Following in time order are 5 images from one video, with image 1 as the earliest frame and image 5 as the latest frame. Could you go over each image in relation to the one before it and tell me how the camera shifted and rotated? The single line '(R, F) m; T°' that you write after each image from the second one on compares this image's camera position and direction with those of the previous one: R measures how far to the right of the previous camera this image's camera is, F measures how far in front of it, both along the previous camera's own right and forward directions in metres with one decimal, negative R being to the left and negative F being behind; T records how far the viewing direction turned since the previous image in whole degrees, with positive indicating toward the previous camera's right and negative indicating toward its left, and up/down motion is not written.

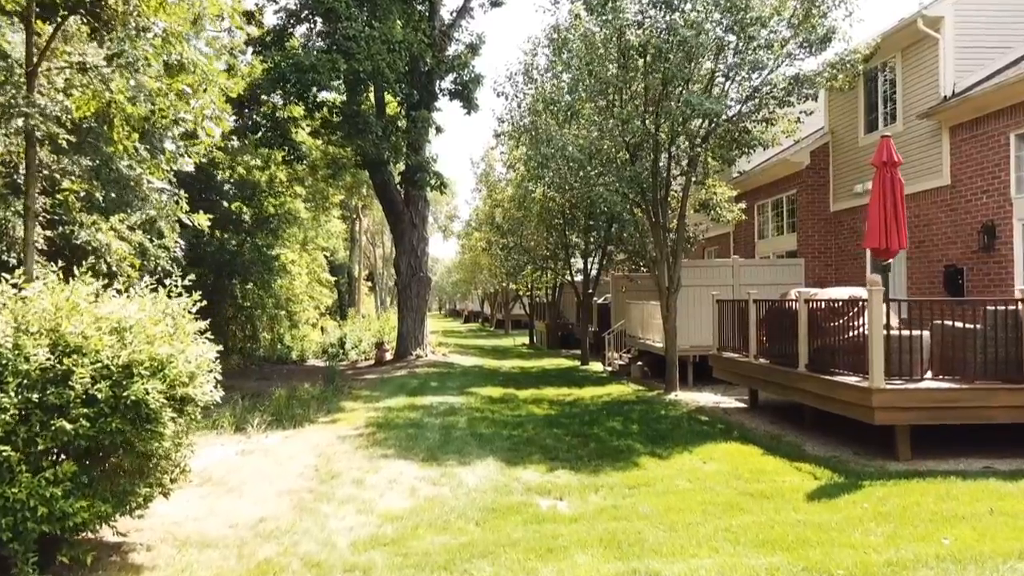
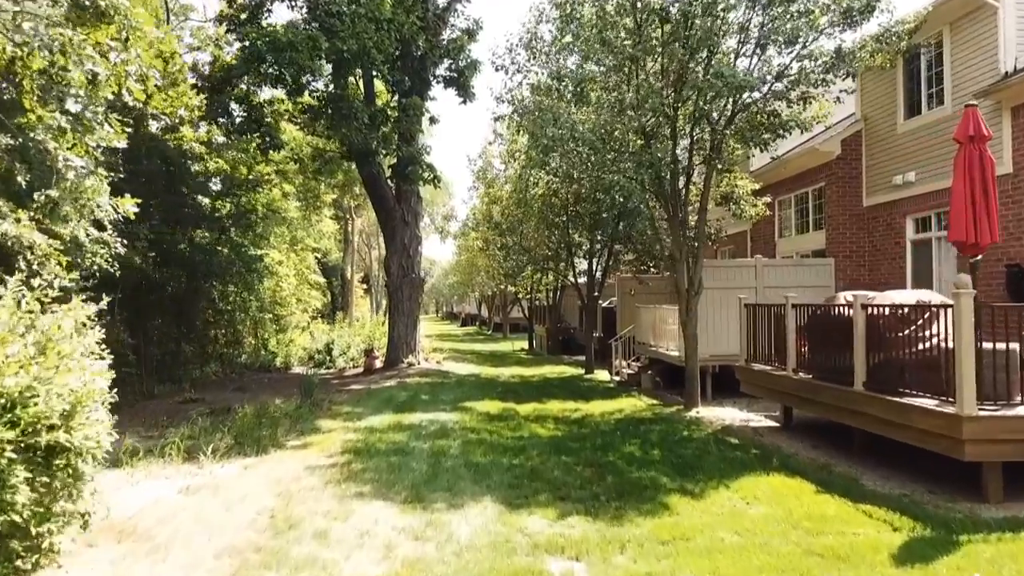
(0.0, +1.4) m; 0°
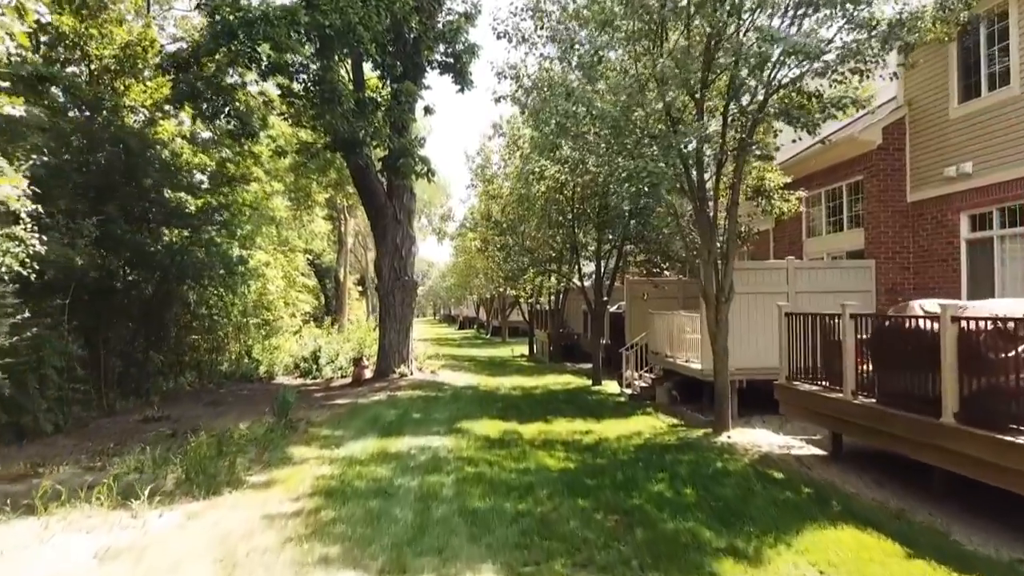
(-0.1, +1.4) m; 0°
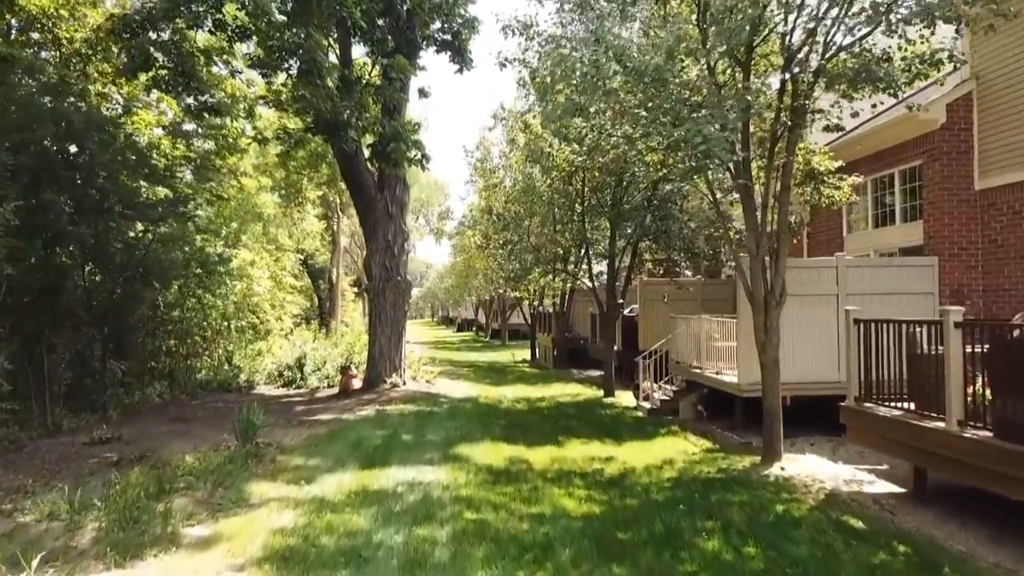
(-0.1, +1.6) m; 0°
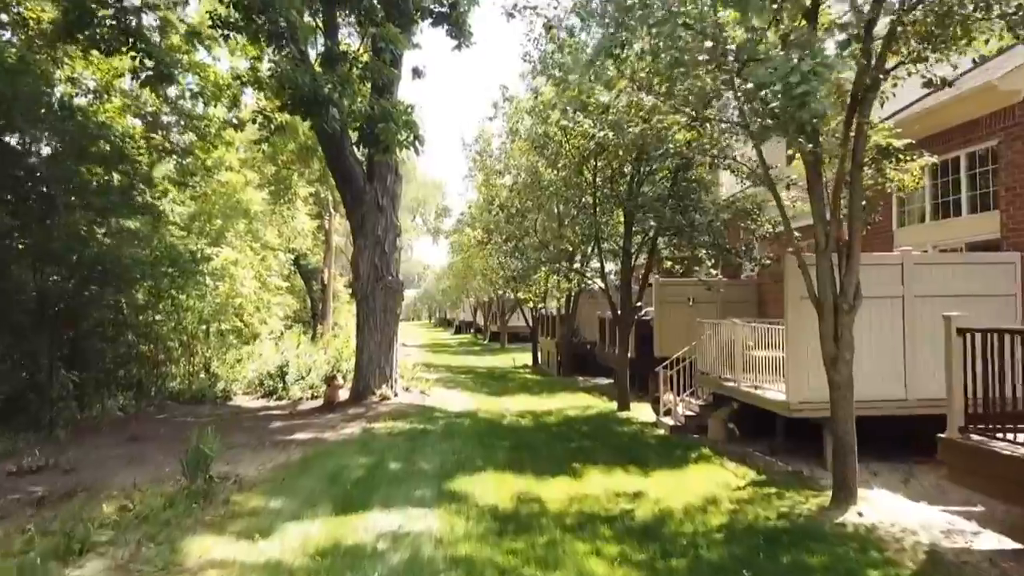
(-0.1, +1.6) m; 0°
